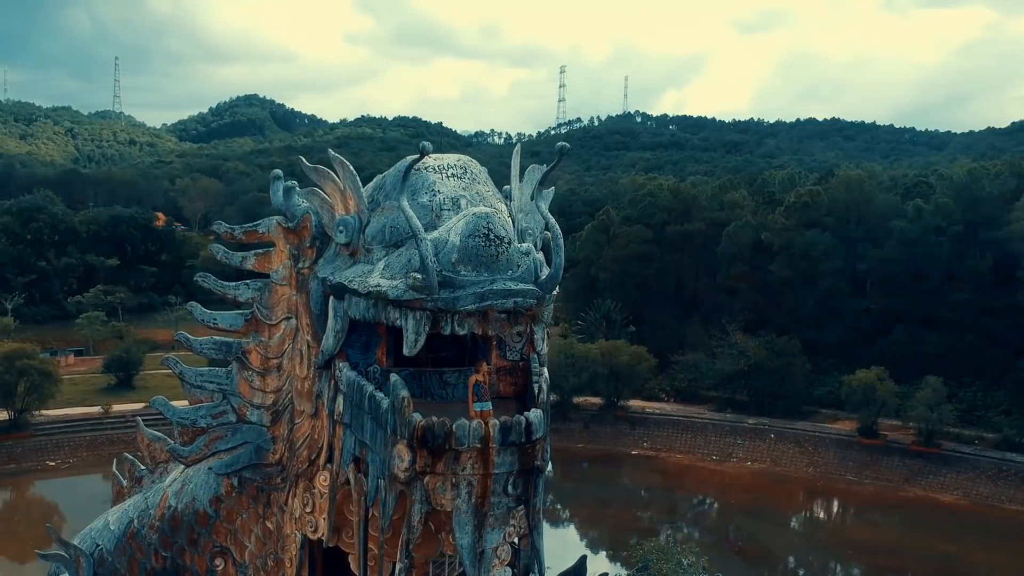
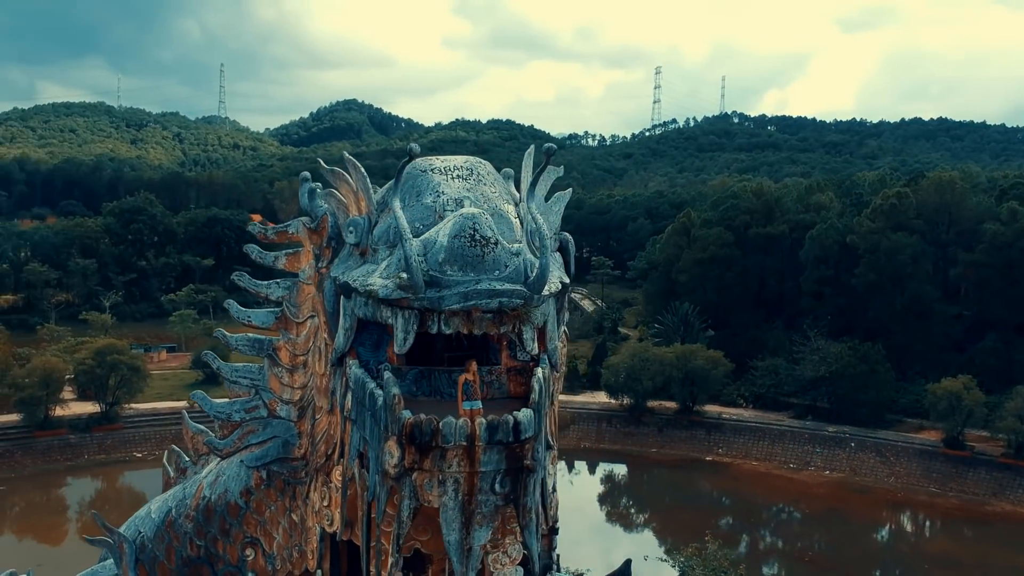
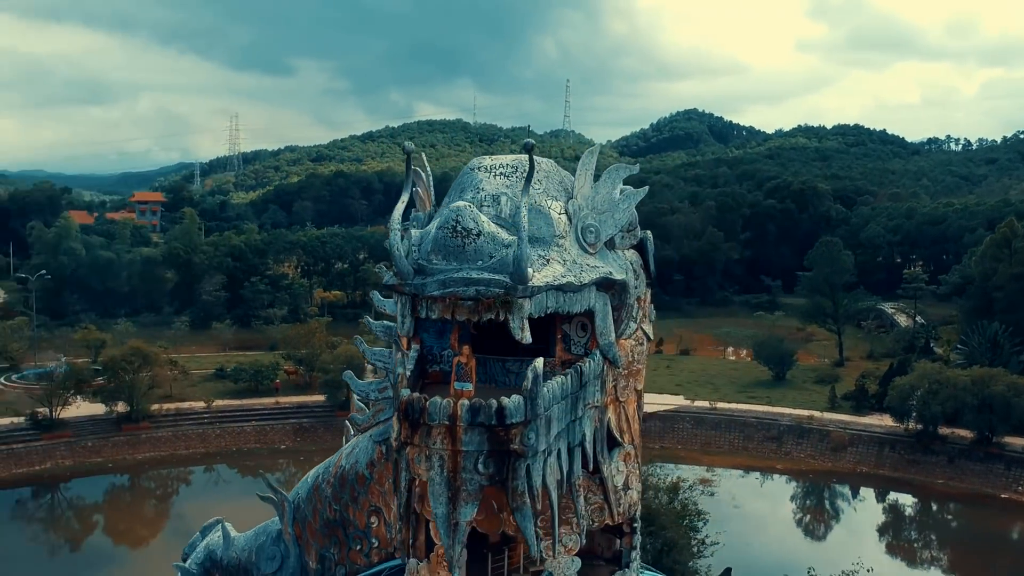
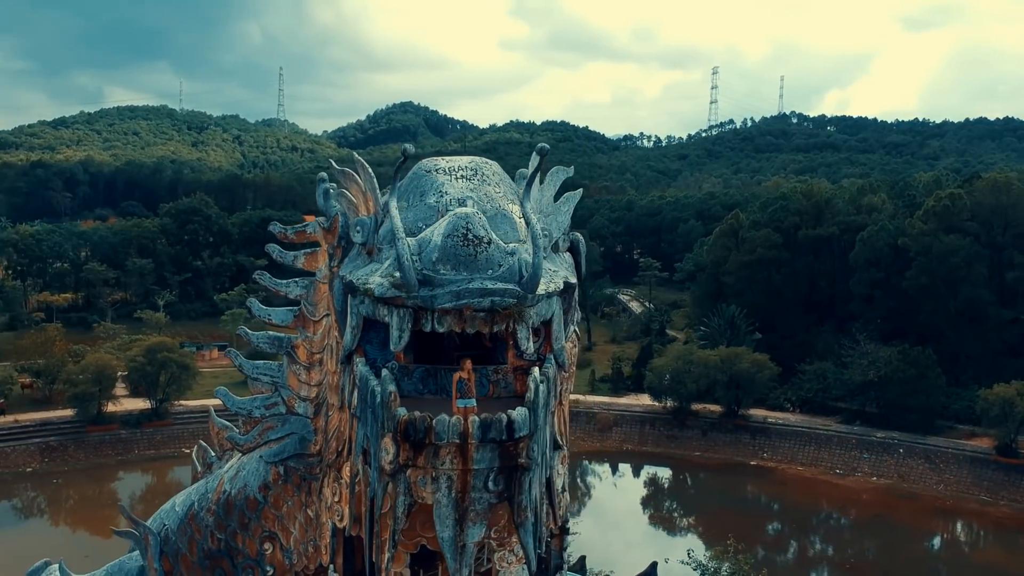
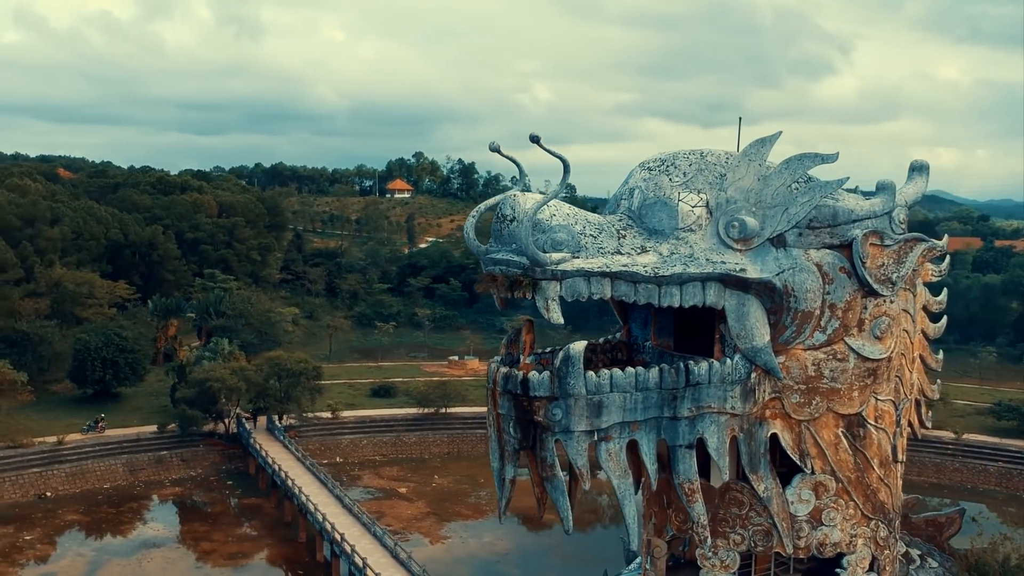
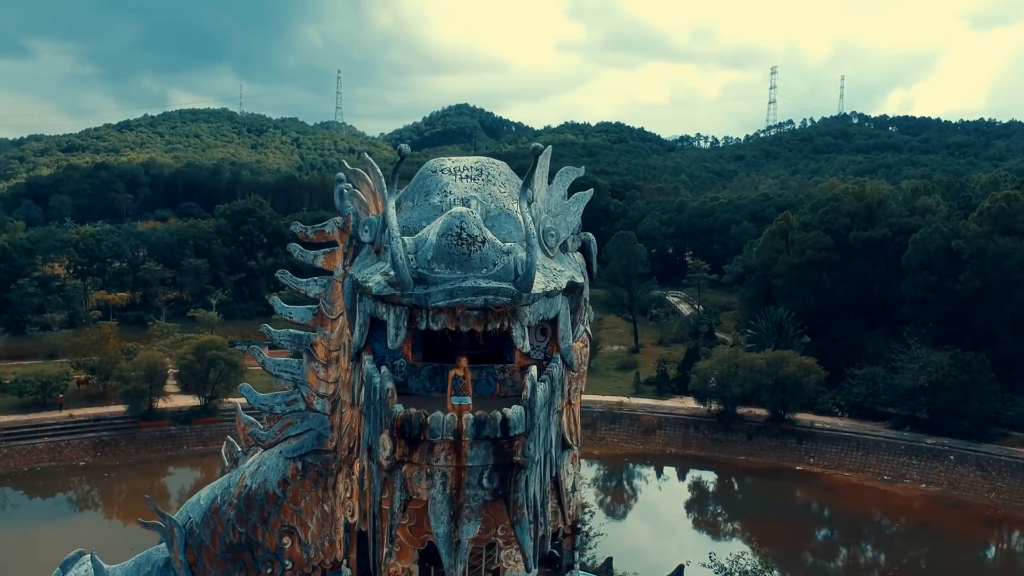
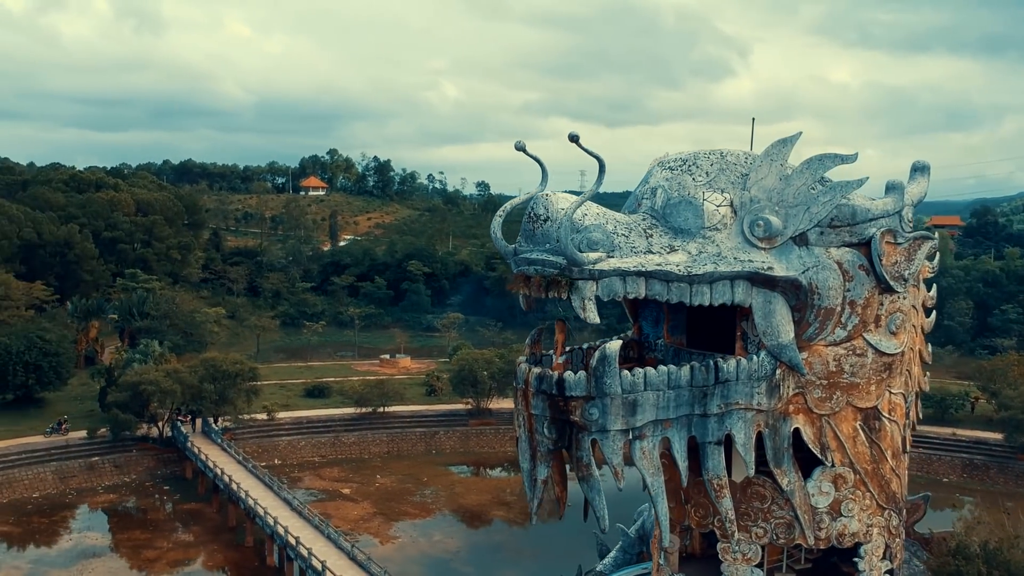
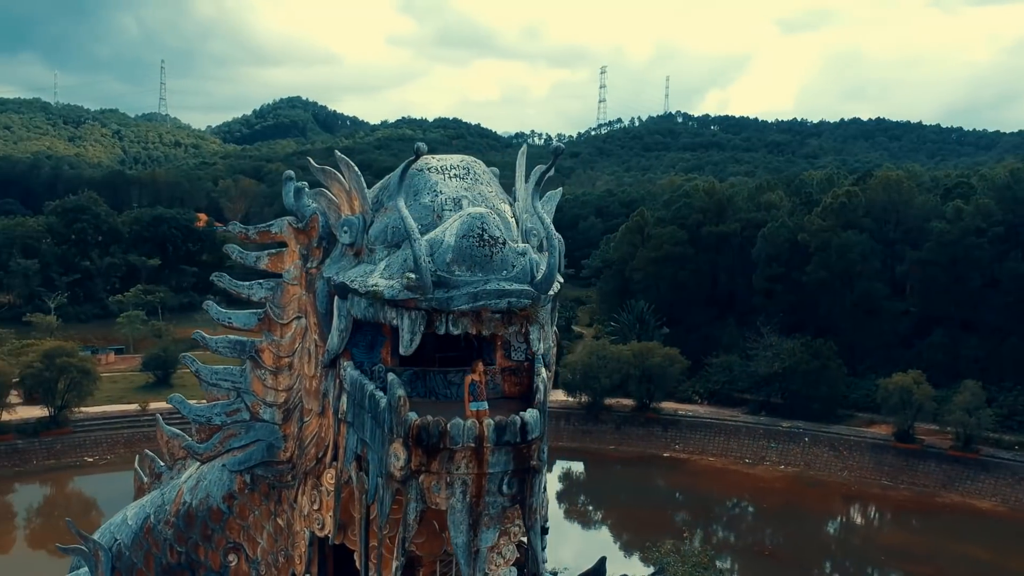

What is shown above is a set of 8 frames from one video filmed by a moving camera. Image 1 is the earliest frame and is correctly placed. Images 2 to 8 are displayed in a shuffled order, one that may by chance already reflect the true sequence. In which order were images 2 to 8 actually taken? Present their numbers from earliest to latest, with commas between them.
8, 2, 4, 6, 3, 7, 5
